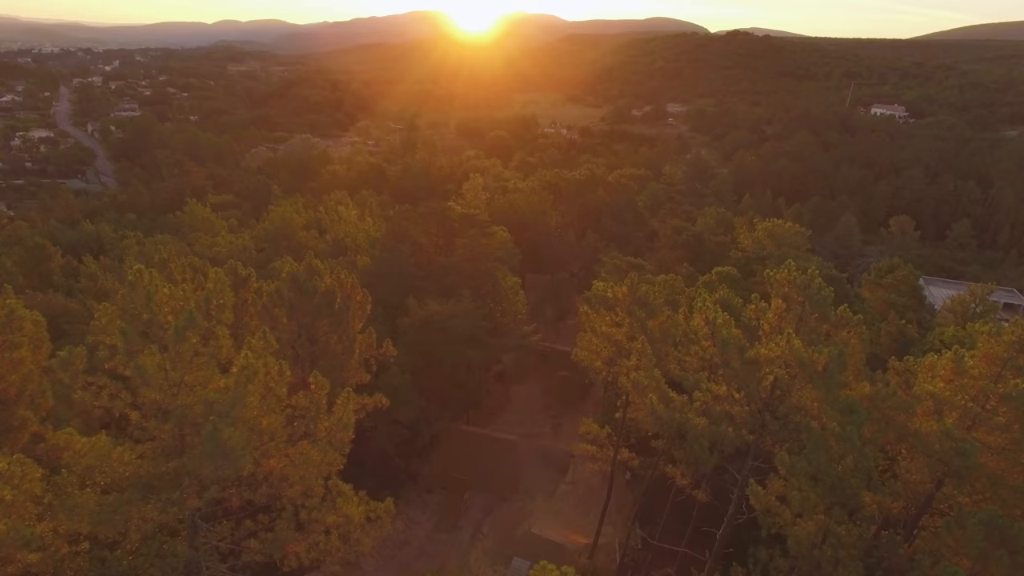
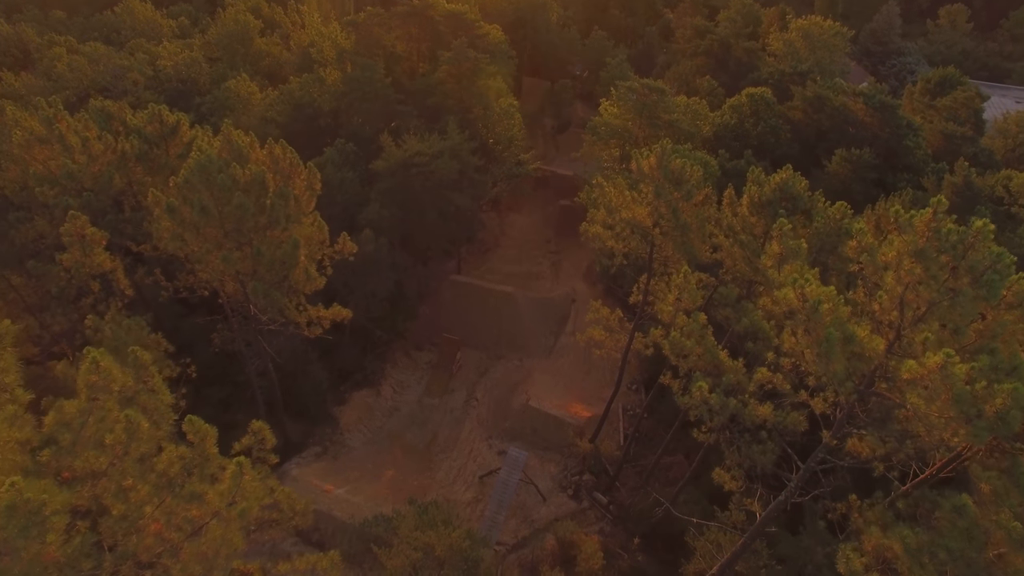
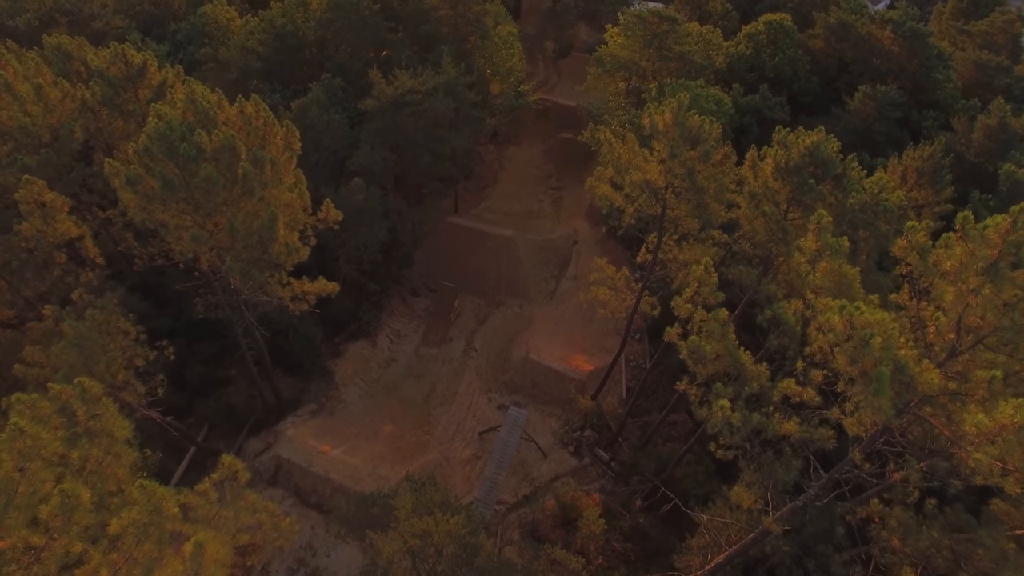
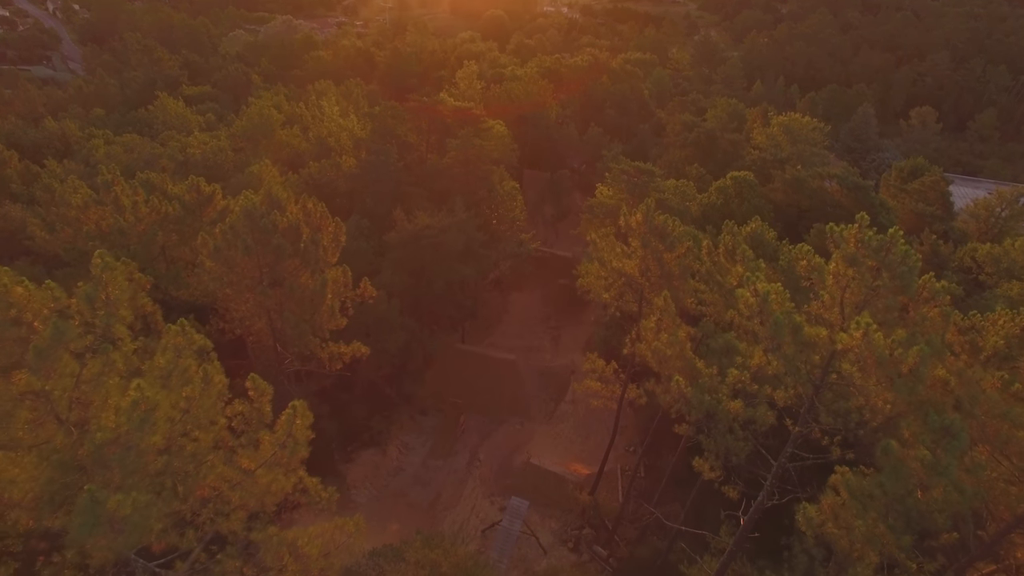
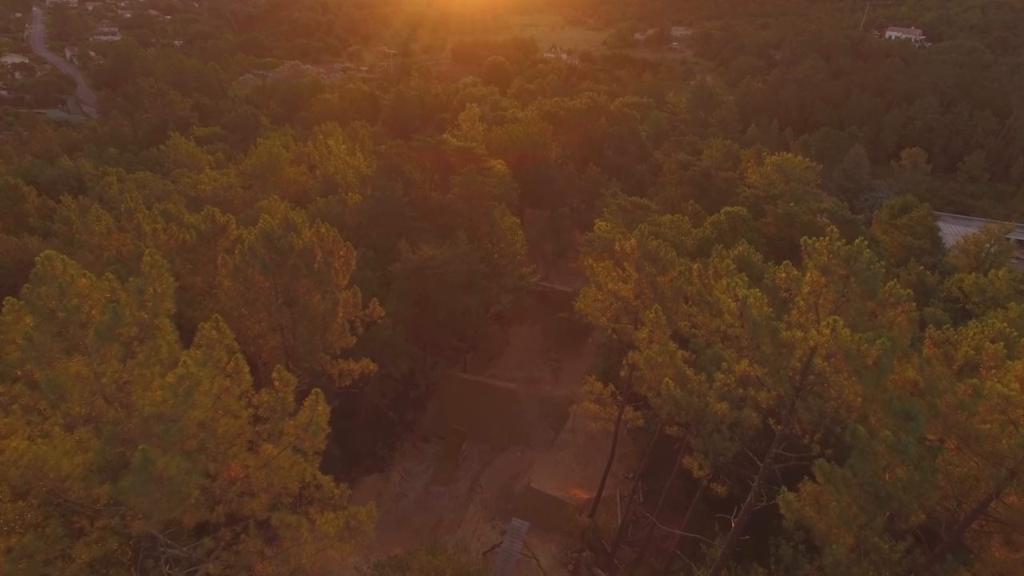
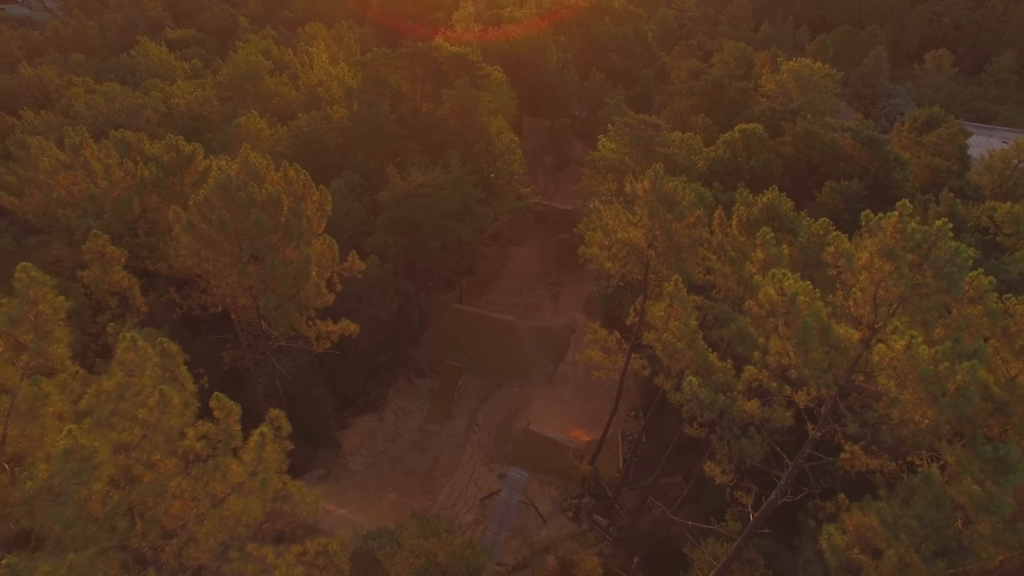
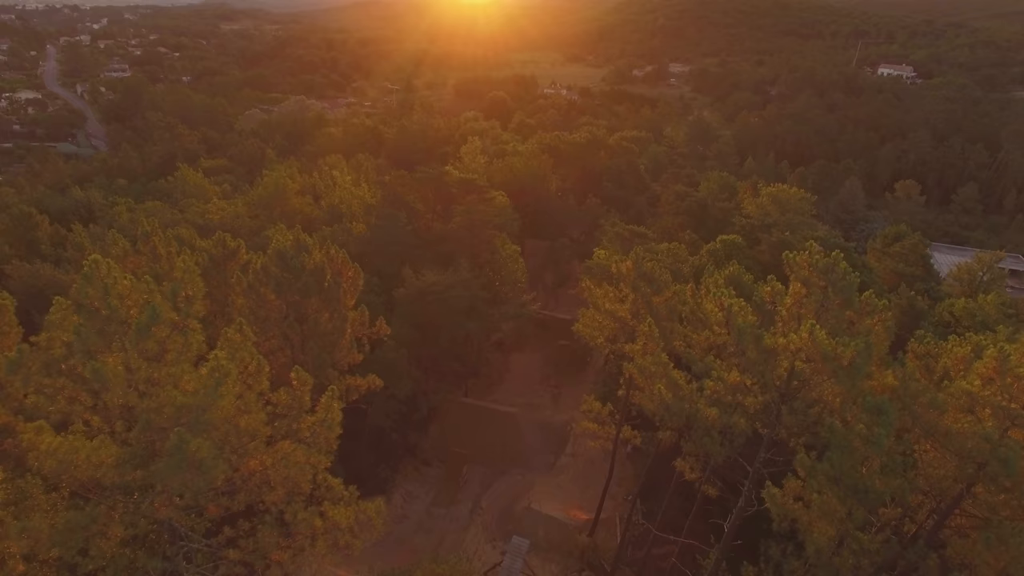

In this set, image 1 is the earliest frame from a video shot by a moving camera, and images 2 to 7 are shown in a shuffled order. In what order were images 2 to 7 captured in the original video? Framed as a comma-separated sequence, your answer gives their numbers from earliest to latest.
7, 5, 4, 6, 2, 3
